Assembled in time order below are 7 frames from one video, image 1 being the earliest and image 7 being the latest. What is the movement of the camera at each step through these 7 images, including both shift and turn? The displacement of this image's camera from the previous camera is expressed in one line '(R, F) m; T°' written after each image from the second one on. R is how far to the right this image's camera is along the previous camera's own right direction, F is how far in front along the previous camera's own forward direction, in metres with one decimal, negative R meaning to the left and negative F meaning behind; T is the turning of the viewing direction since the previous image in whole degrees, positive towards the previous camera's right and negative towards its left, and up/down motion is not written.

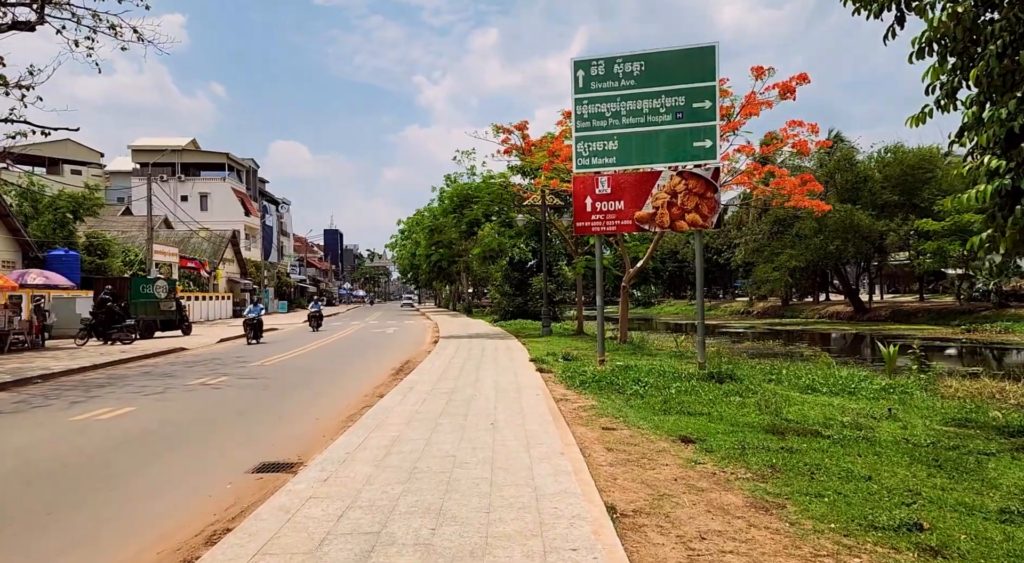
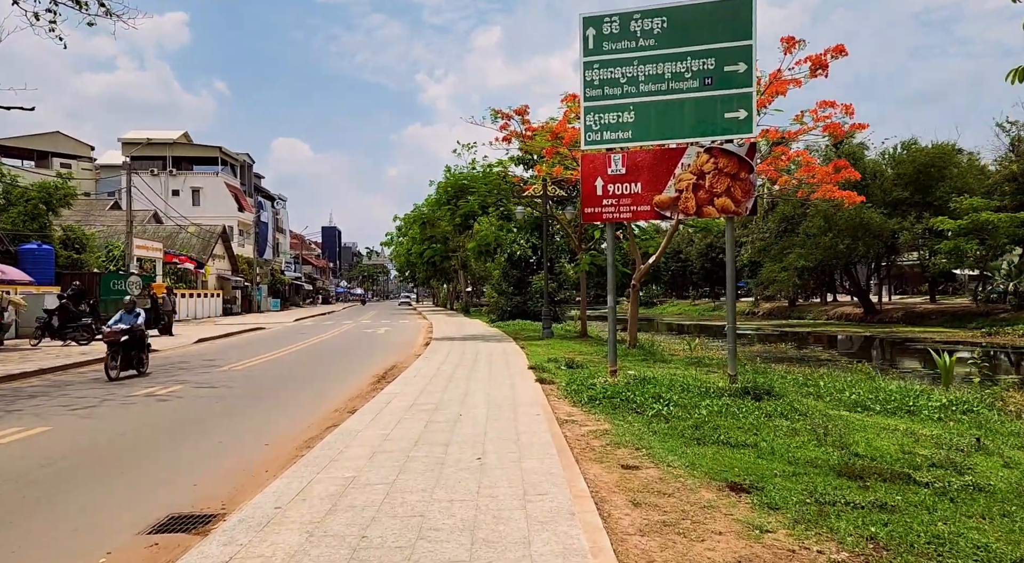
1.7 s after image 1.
(+0.1, +1.8) m; 0°
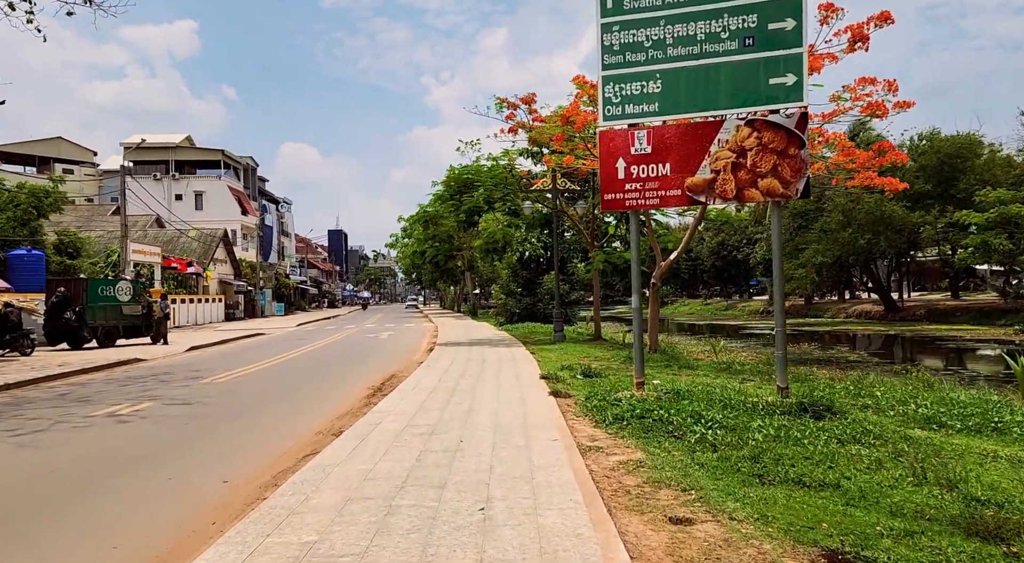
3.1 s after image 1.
(0.0, +1.4) m; -1°
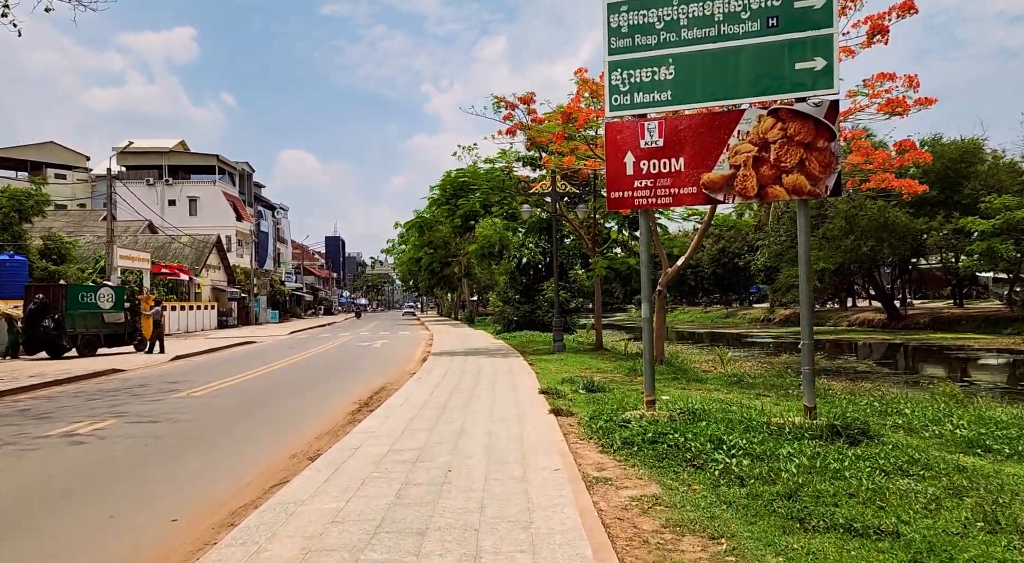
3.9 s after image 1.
(0.0, +0.9) m; 0°
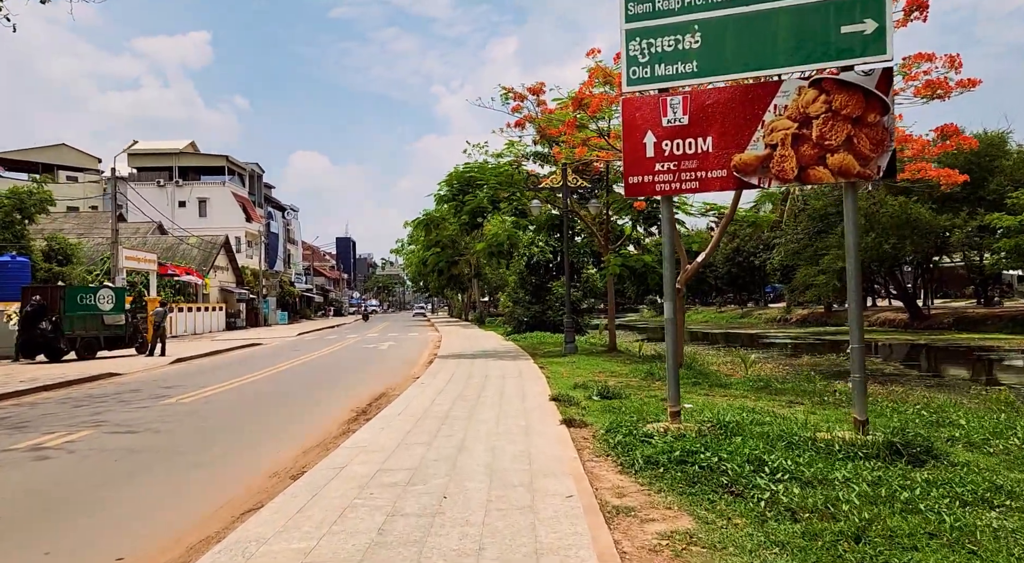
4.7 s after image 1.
(+0.1, +0.9) m; -1°
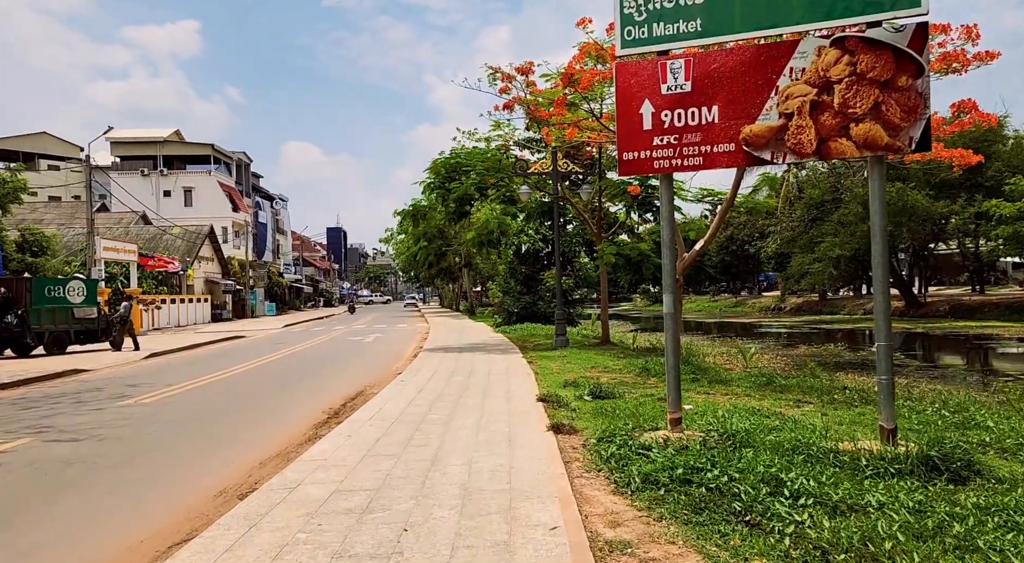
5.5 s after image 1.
(+0.1, +0.9) m; +1°
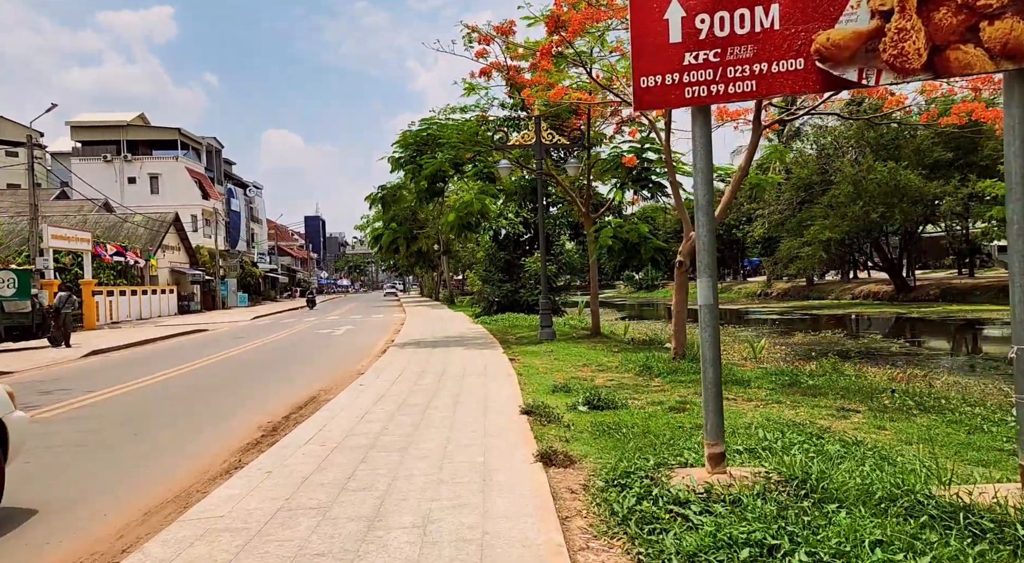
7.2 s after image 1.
(+0.1, +1.9) m; +1°
